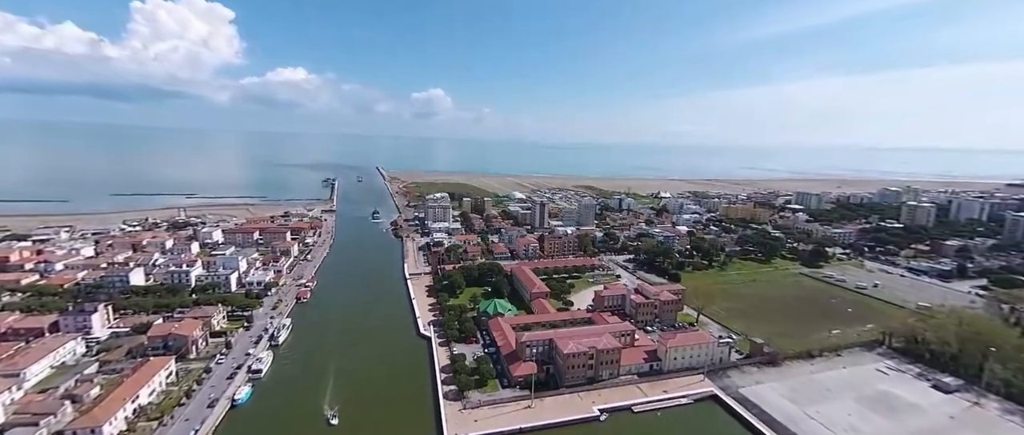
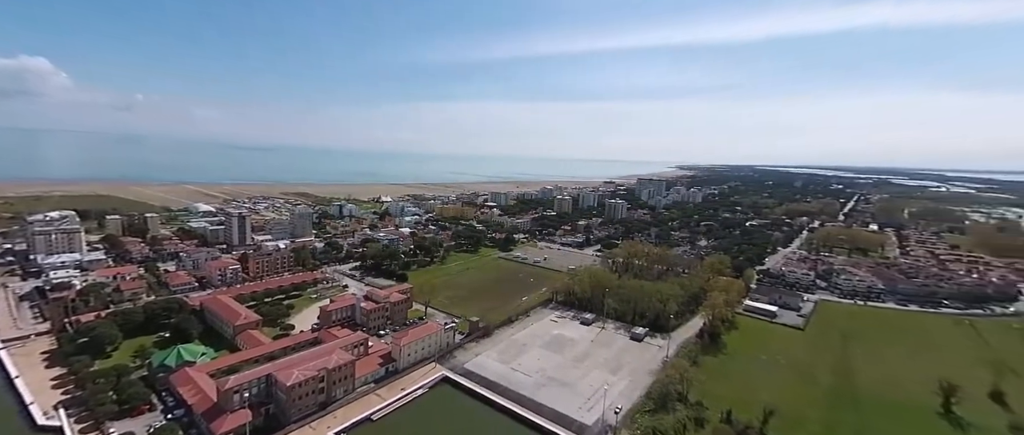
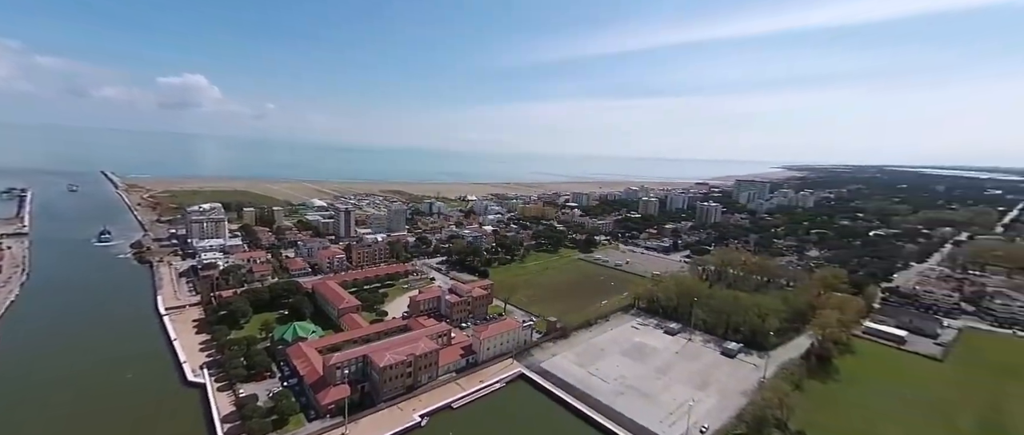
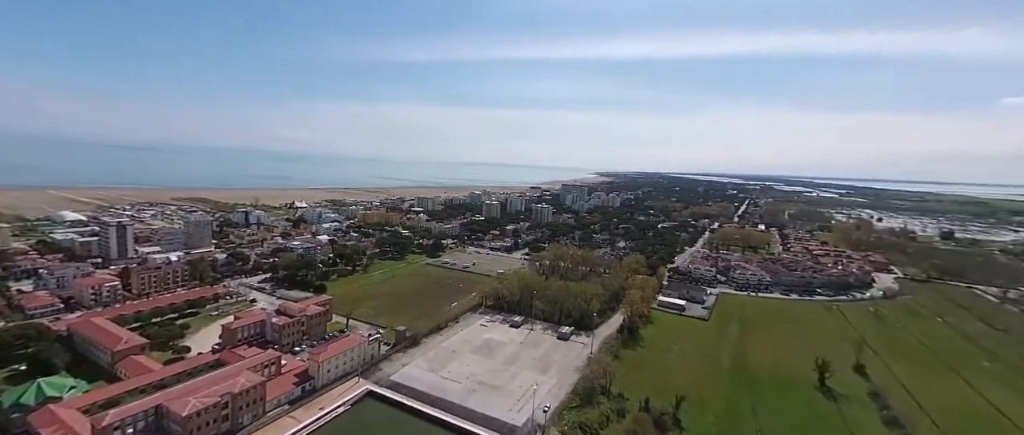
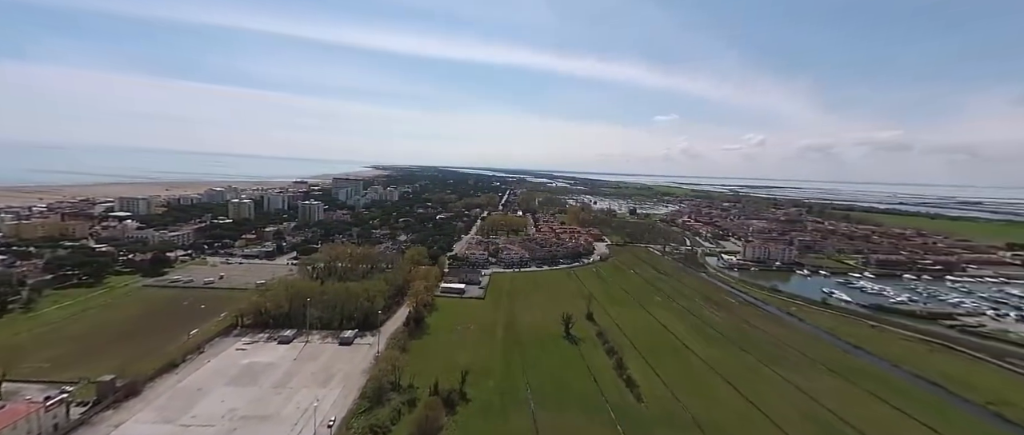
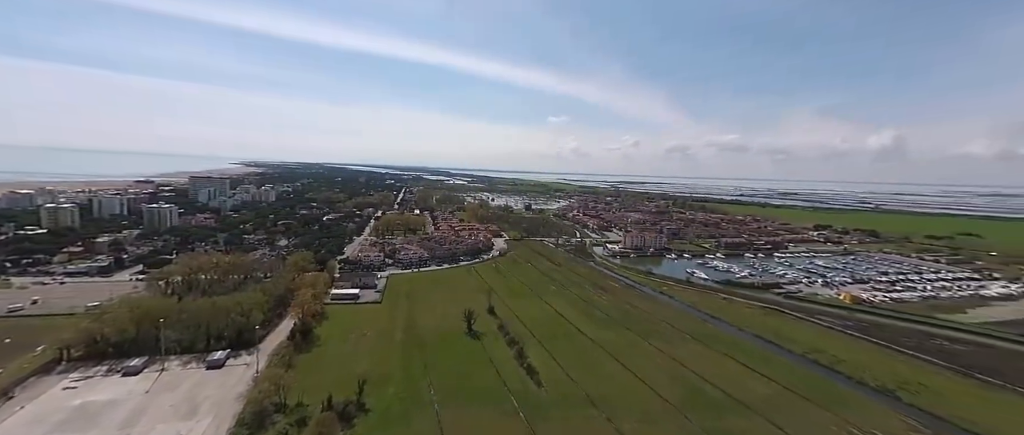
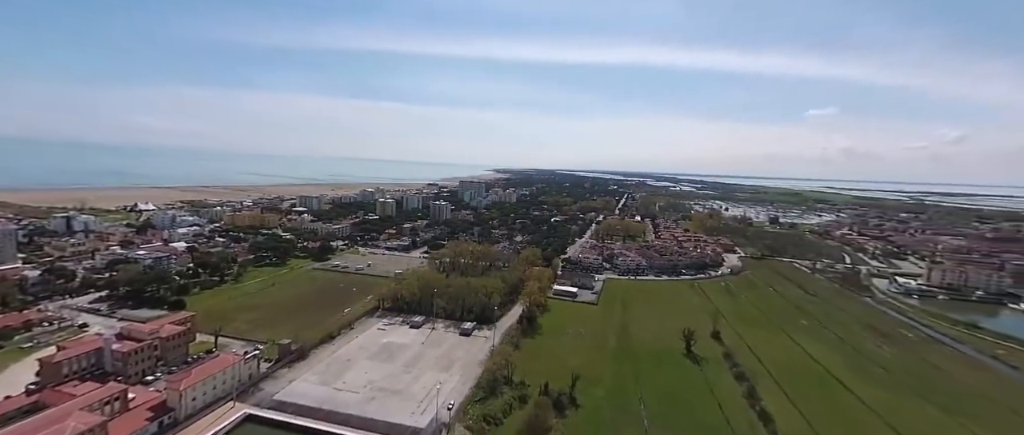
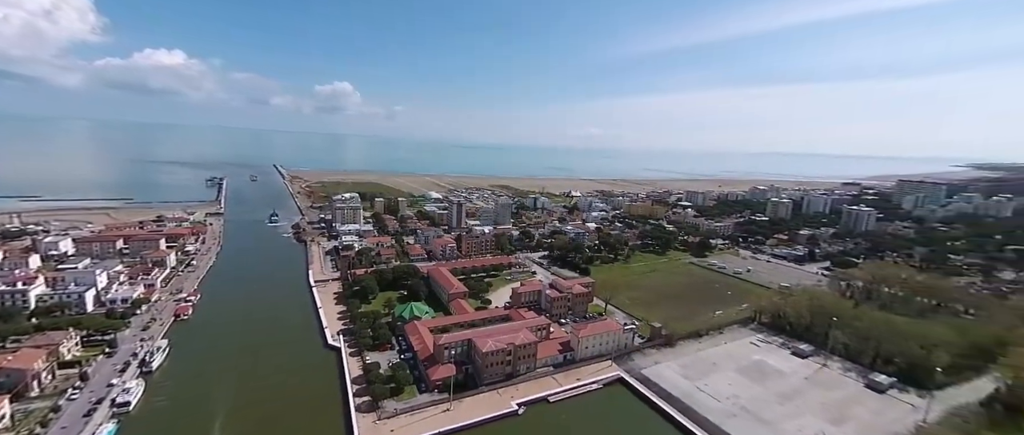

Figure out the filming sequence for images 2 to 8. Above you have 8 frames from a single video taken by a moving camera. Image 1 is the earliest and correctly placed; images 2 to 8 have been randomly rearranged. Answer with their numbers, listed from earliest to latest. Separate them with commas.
8, 3, 2, 4, 7, 5, 6
